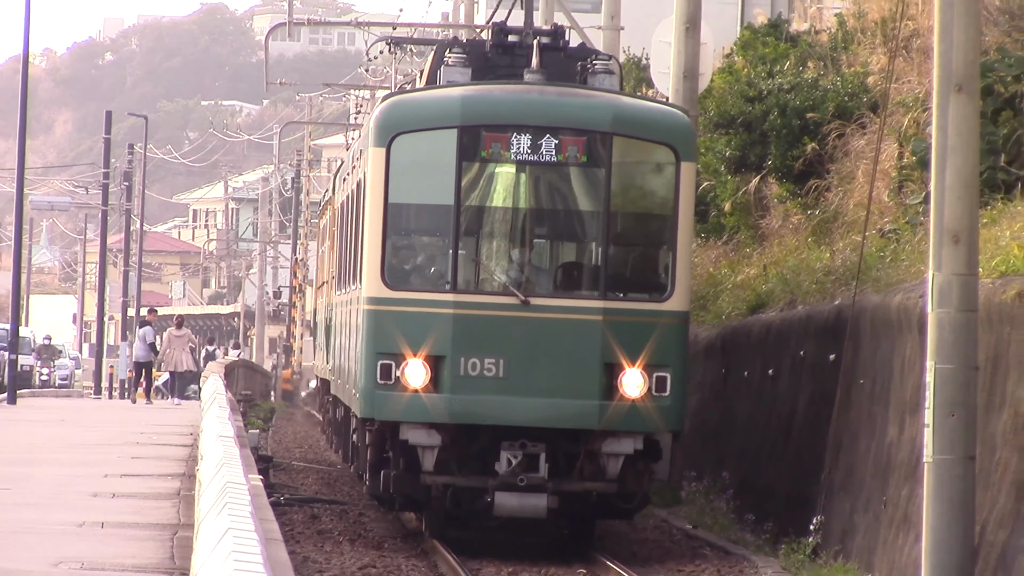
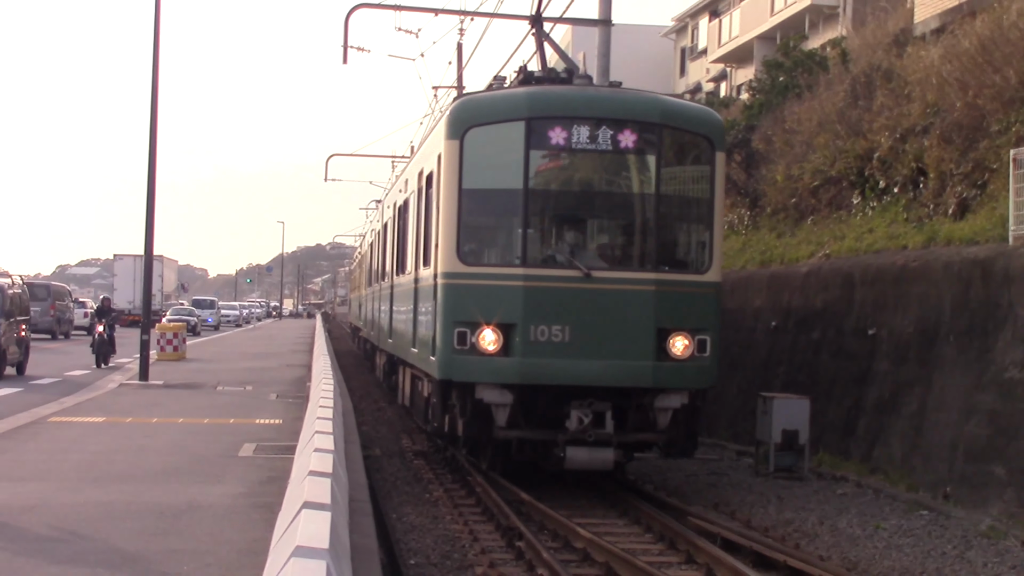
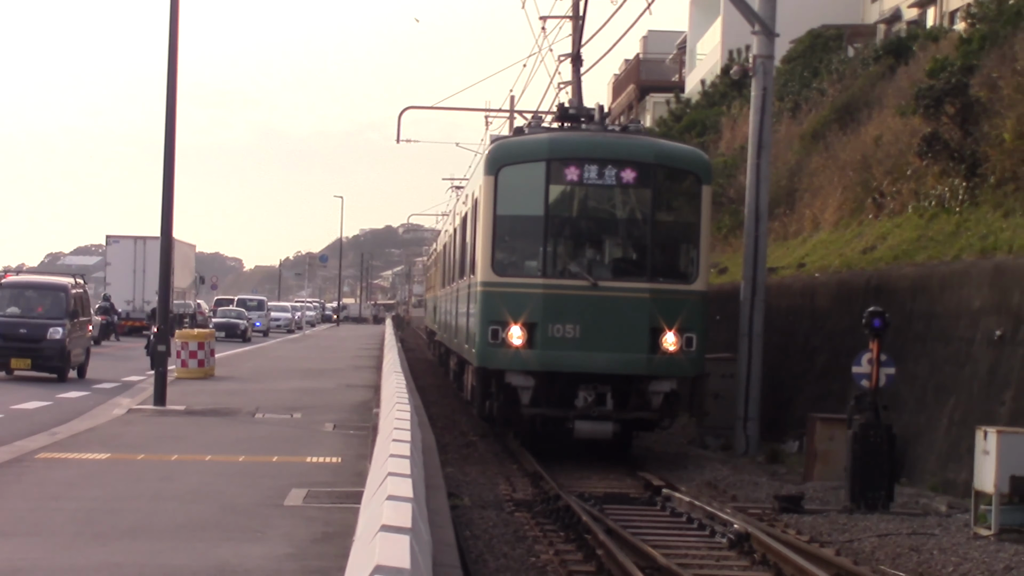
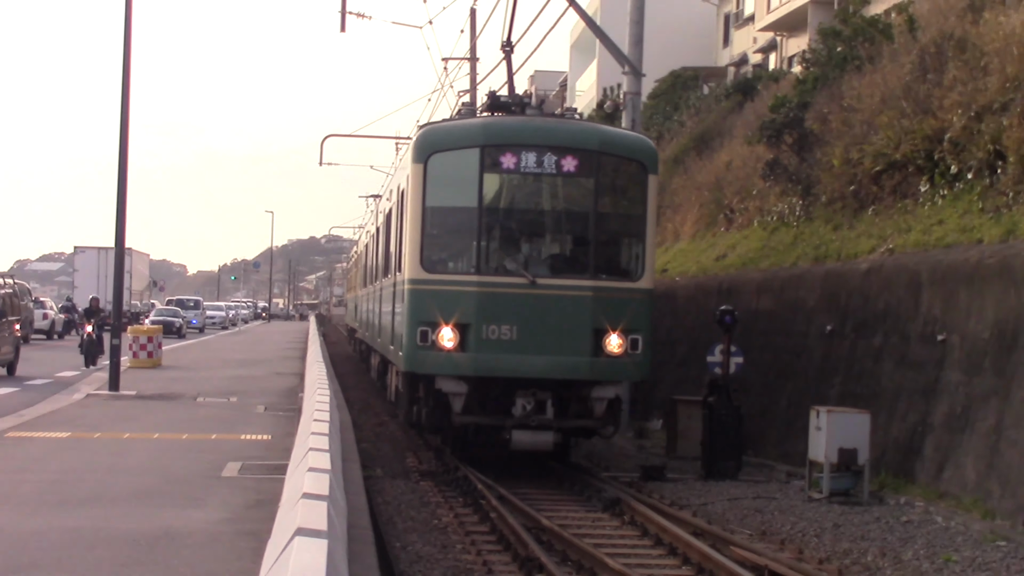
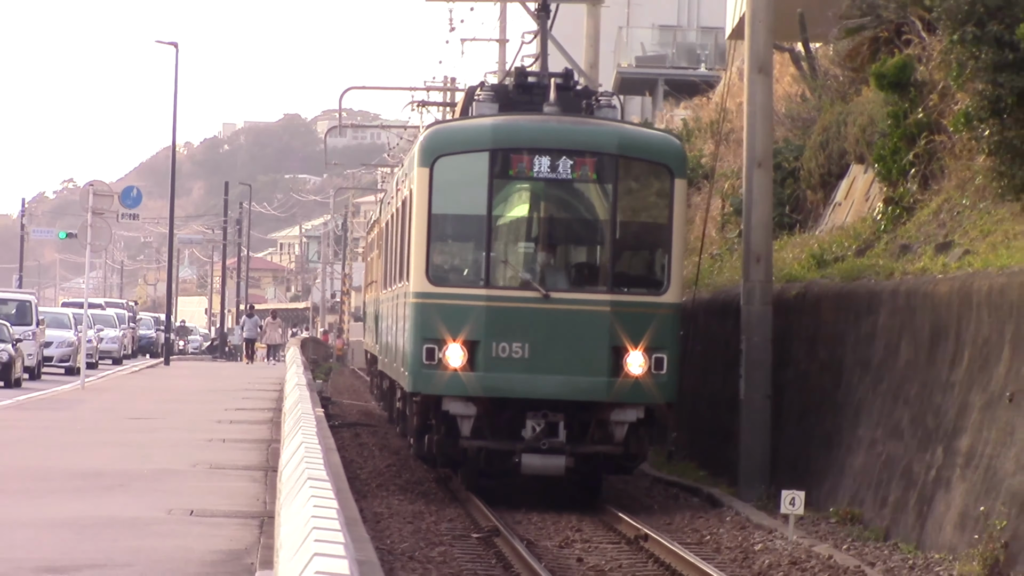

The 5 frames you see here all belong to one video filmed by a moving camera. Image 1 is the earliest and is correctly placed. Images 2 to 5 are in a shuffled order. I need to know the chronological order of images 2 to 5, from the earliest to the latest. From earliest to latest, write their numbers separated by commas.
5, 3, 4, 2
